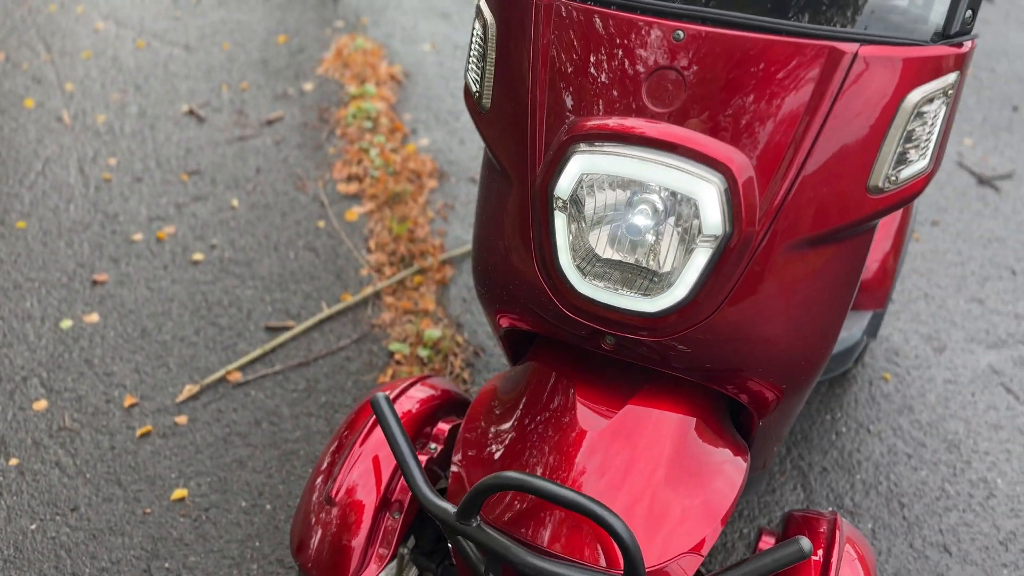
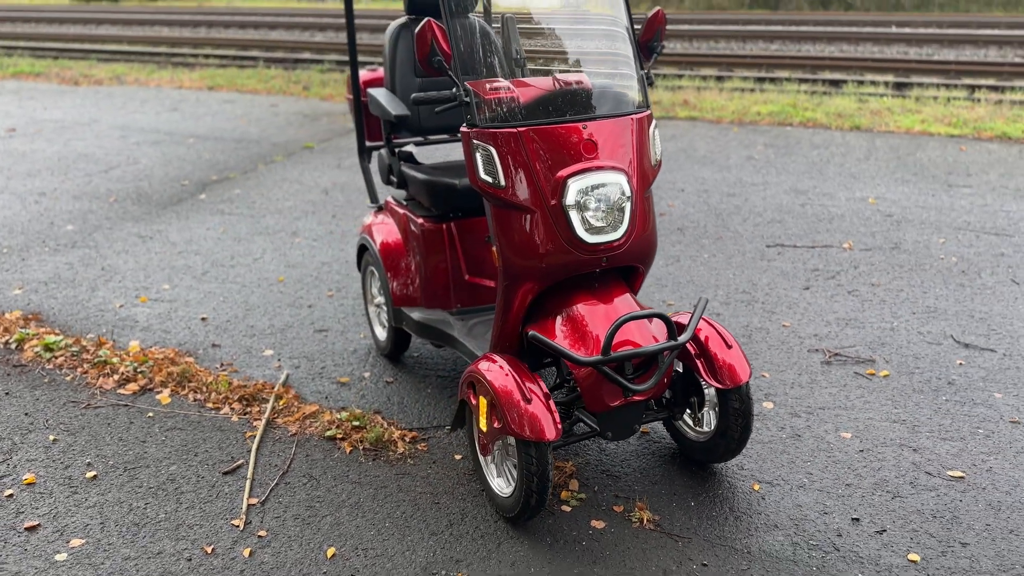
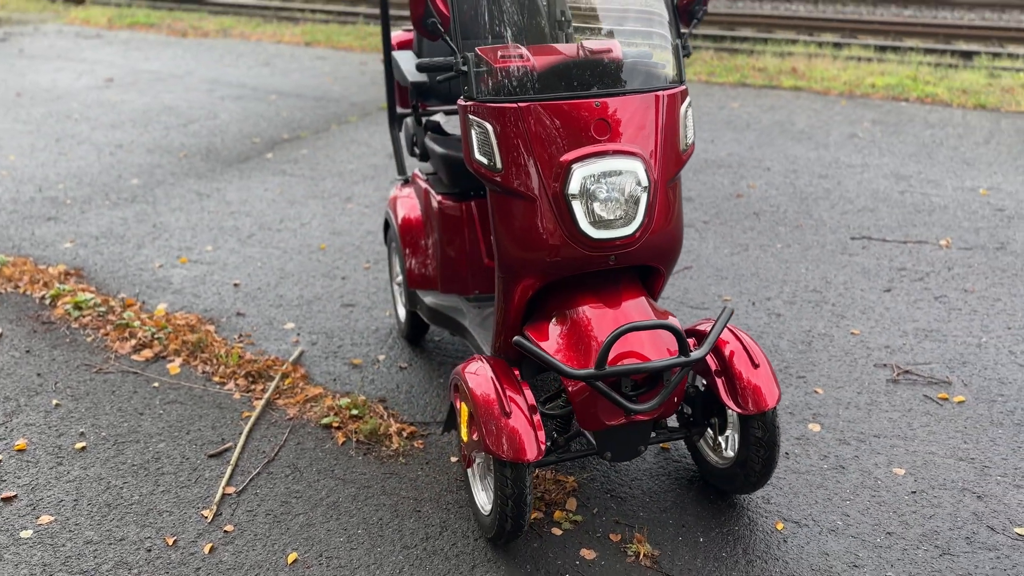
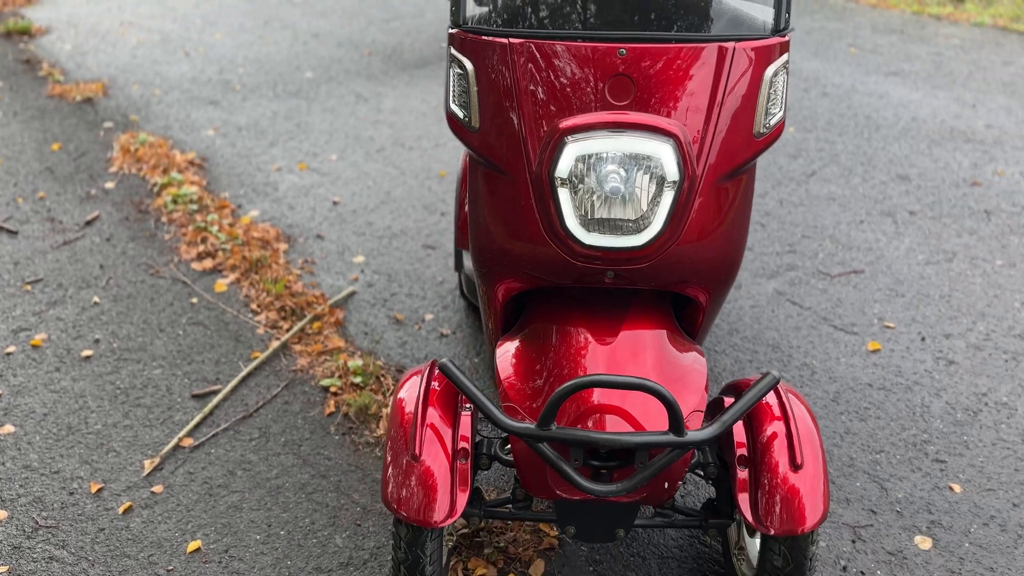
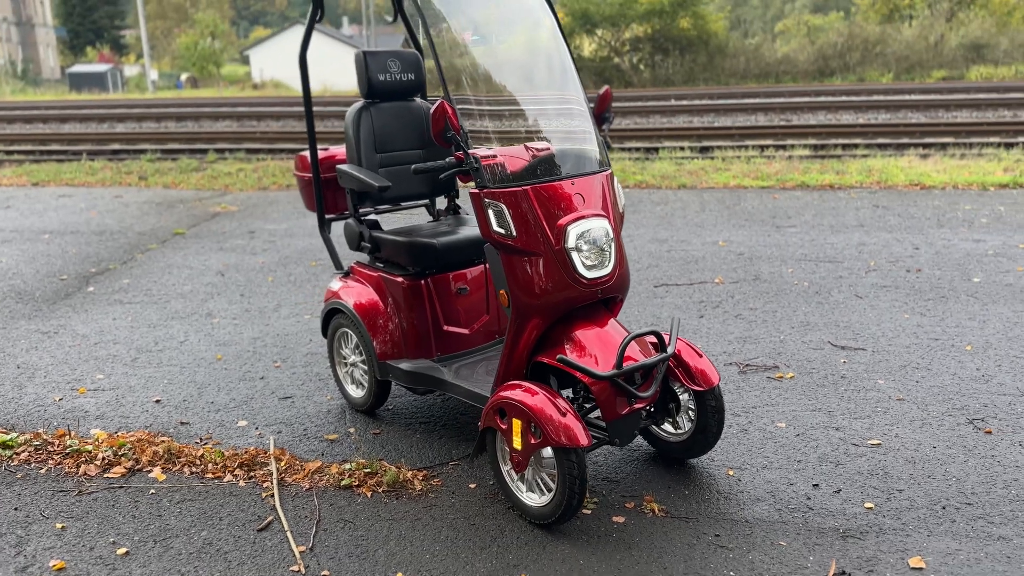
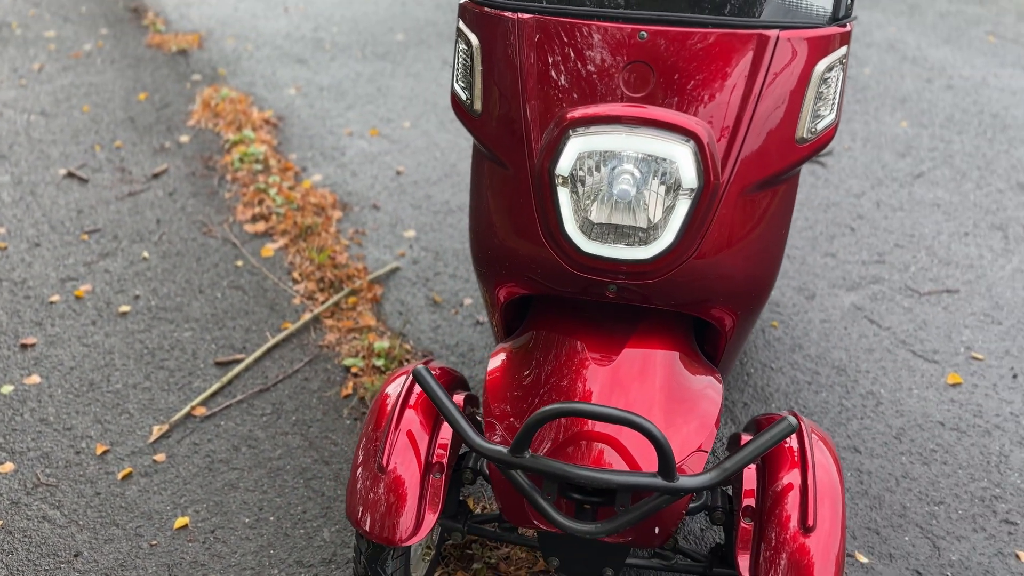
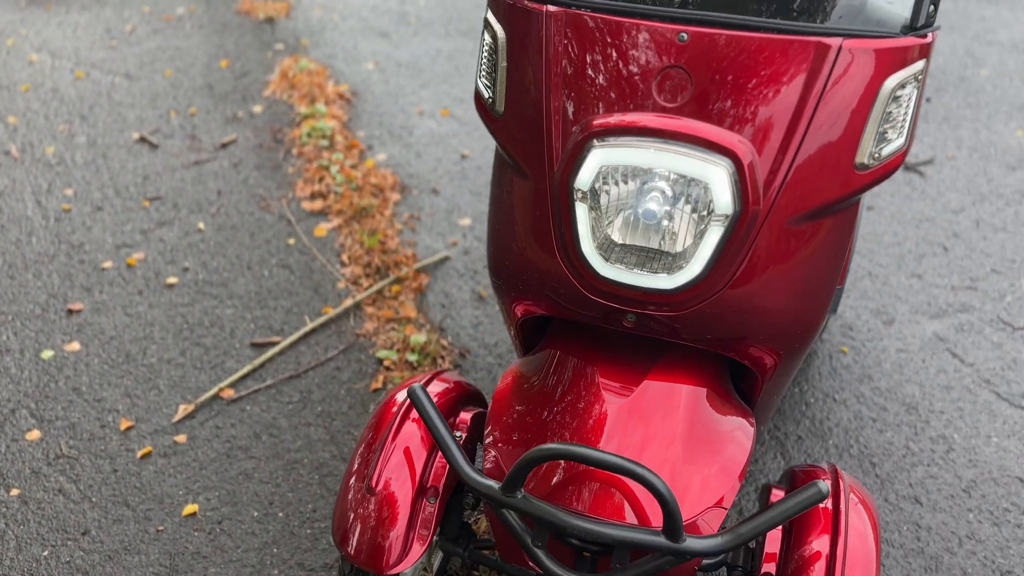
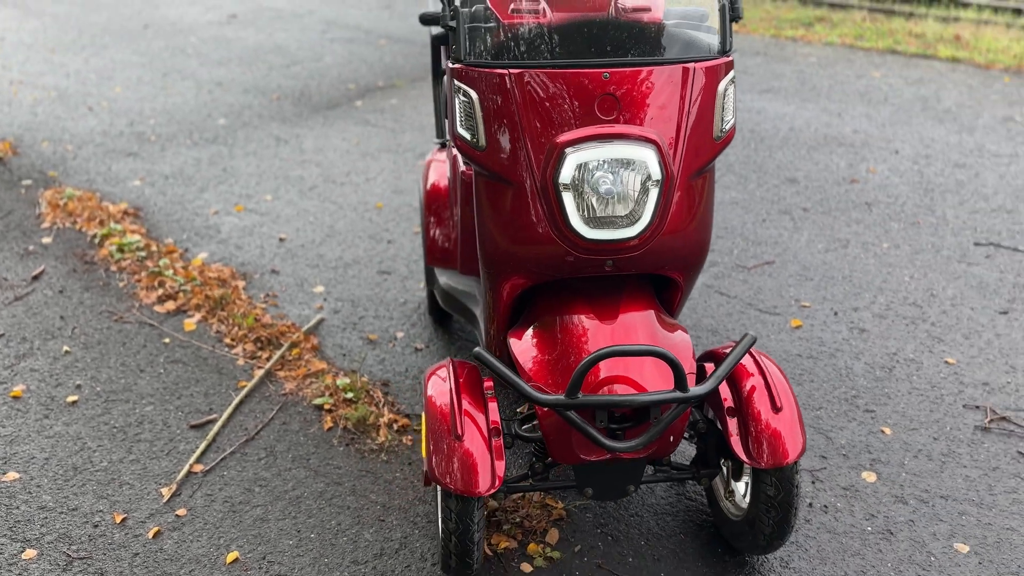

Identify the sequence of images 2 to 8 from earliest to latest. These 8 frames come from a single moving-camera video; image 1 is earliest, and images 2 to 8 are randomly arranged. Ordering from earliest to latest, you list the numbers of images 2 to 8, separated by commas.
7, 6, 4, 8, 3, 2, 5
